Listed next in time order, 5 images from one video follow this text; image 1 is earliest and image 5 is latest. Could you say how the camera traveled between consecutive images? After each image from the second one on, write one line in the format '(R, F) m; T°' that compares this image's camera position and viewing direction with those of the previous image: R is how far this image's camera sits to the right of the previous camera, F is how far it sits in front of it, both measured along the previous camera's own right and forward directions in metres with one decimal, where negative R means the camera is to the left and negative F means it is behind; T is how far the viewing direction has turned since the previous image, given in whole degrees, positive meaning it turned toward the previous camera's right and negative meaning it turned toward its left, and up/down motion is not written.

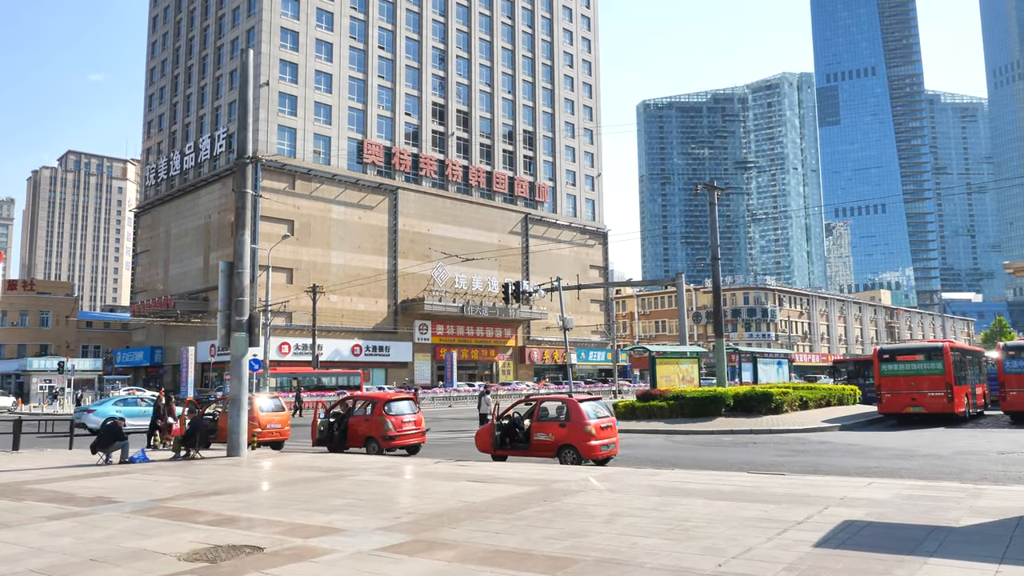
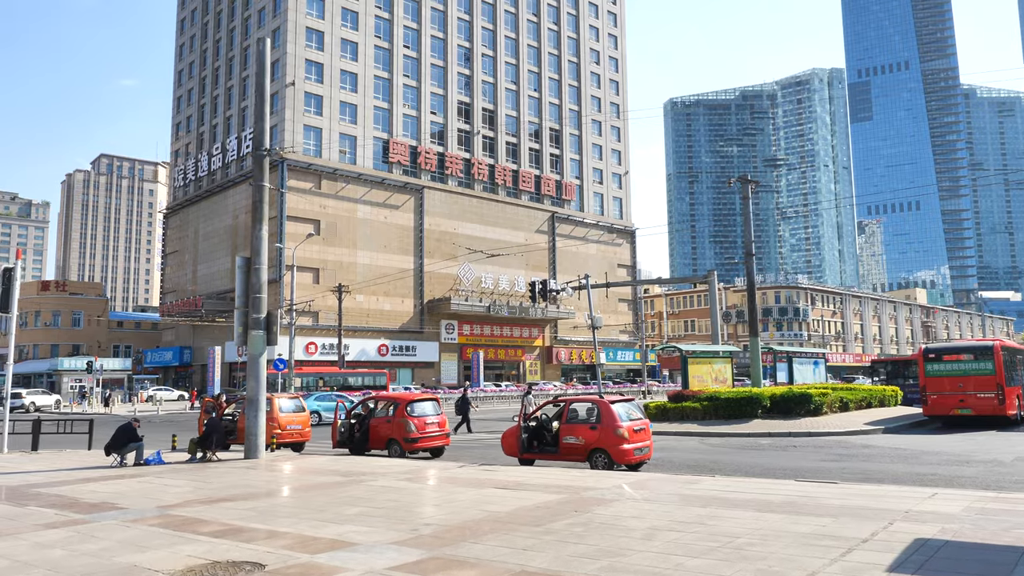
(0.0, +0.7) m; -2°
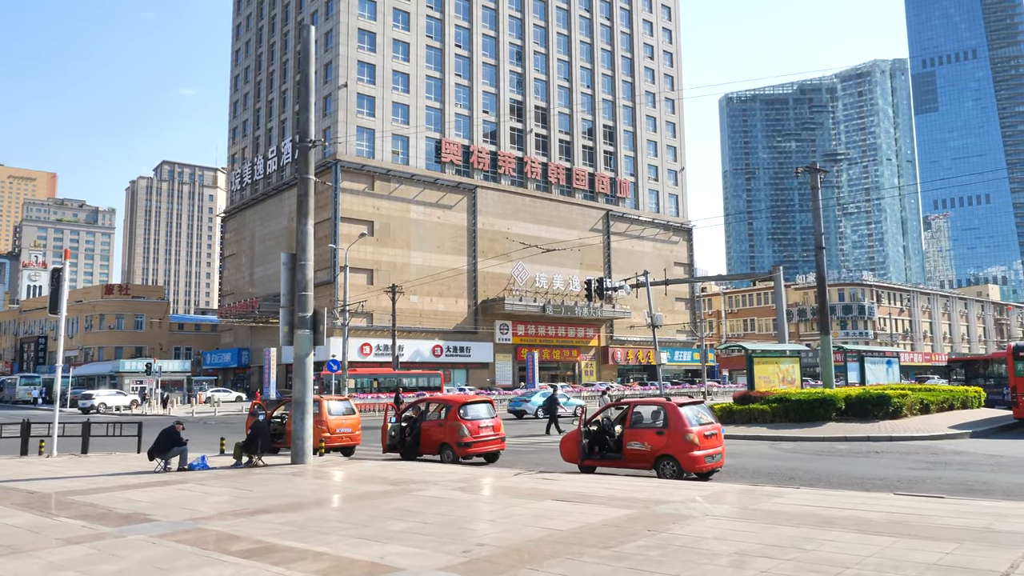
(-0.1, +1.0) m; -4°
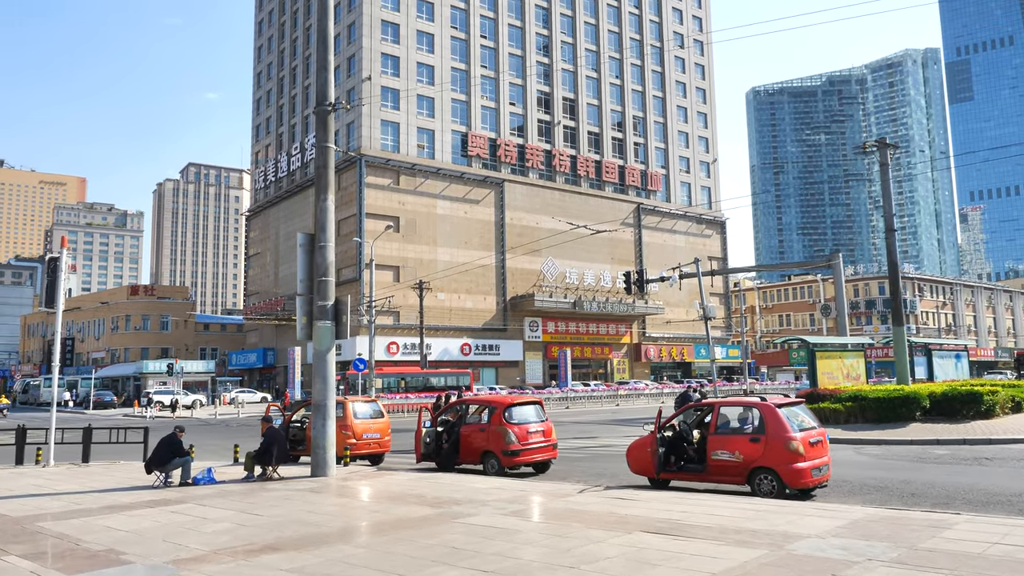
(-0.4, +2.2) m; -2°
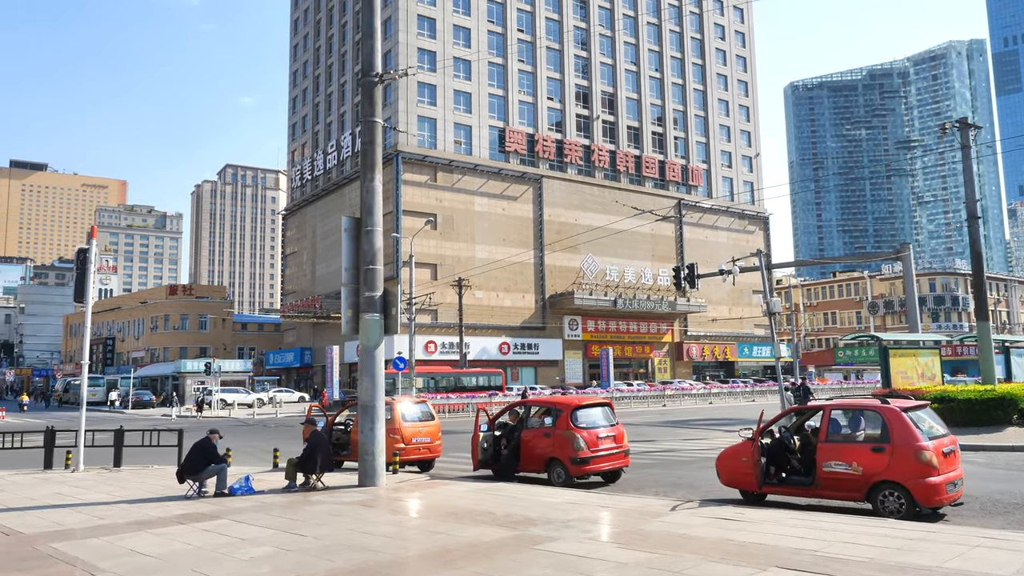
(-0.5, +1.3) m; -2°
